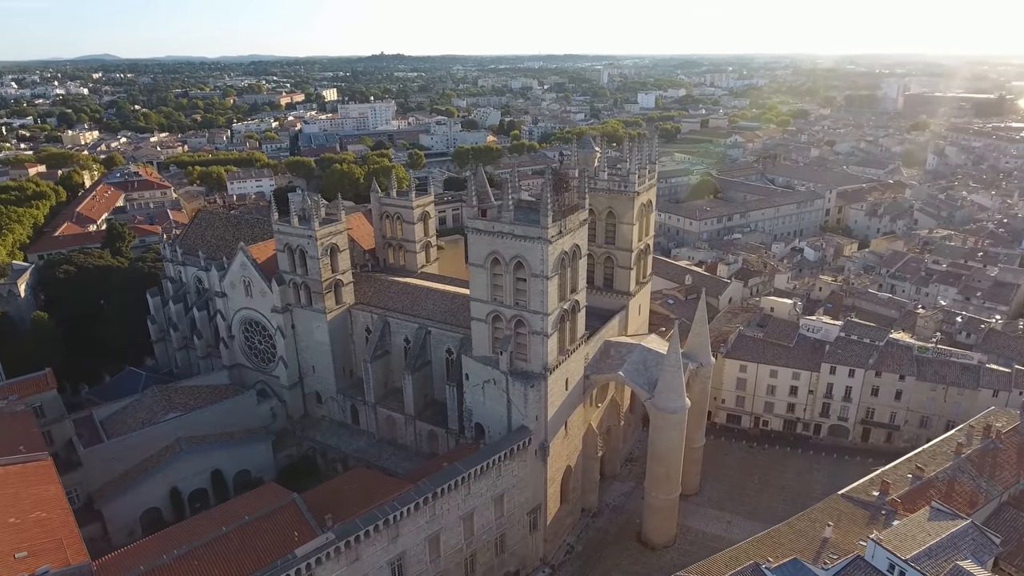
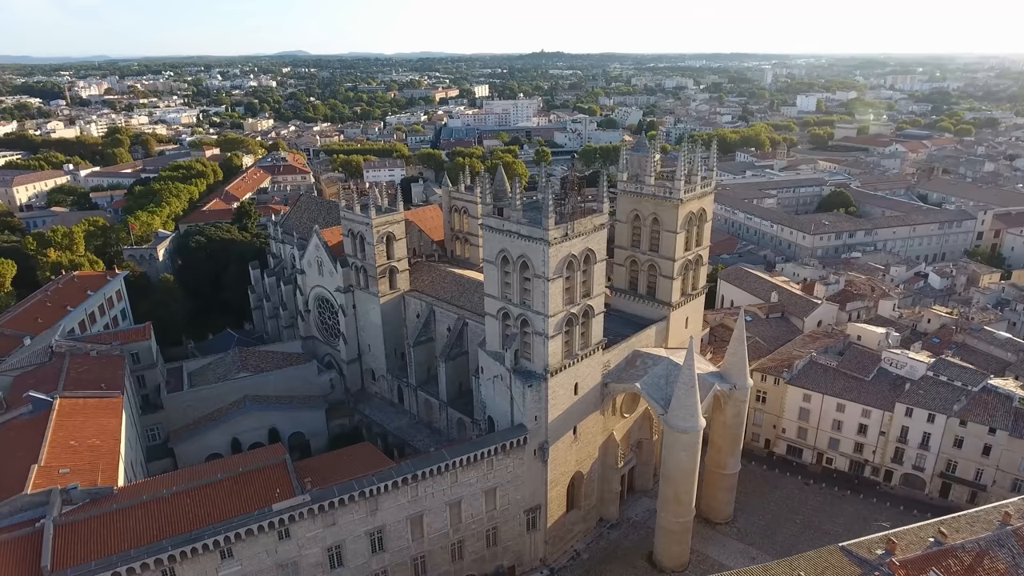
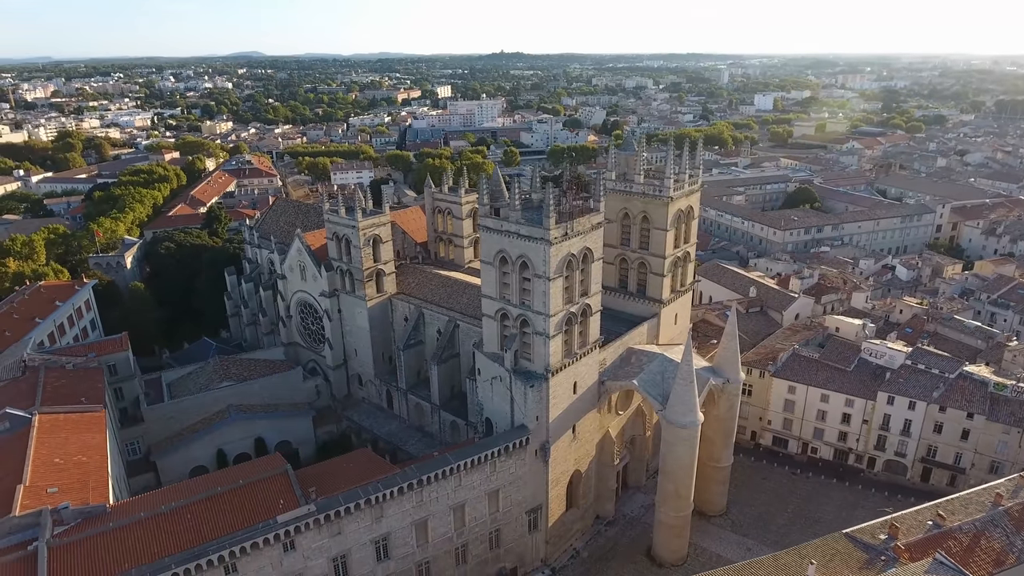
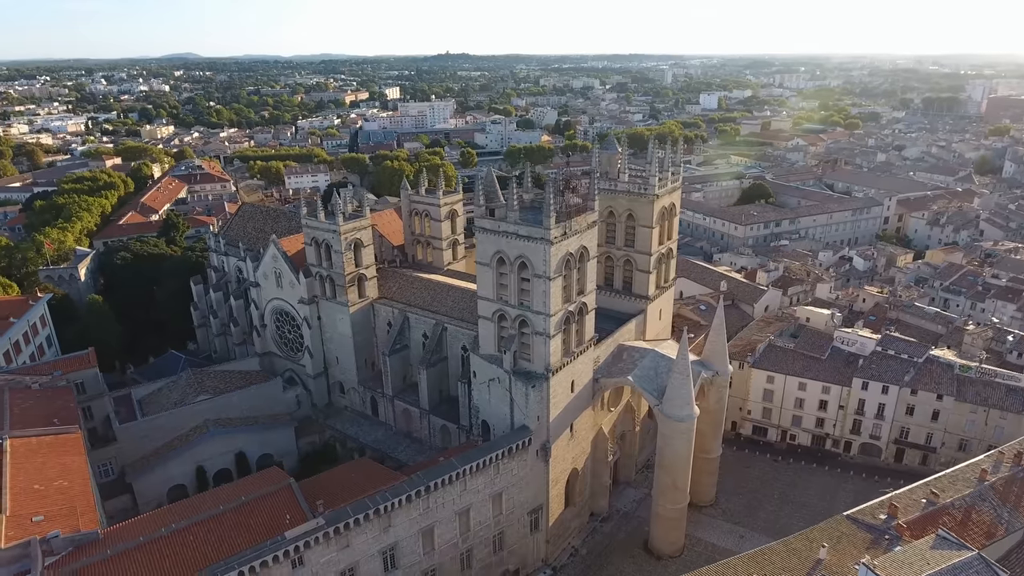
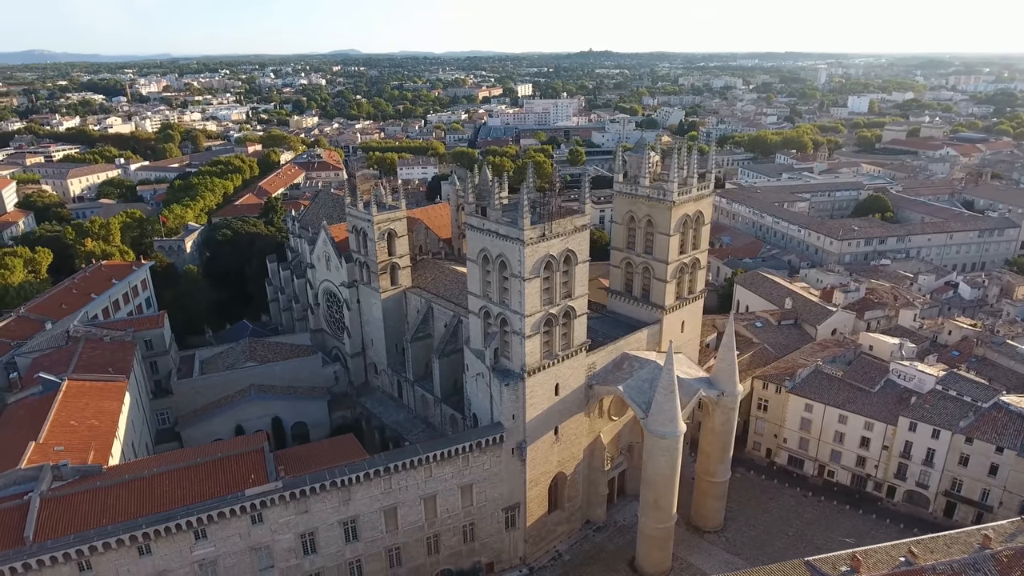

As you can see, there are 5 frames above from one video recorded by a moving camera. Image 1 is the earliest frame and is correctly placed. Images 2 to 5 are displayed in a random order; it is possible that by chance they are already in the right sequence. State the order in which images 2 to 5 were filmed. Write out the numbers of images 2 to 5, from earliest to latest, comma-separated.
4, 3, 2, 5
